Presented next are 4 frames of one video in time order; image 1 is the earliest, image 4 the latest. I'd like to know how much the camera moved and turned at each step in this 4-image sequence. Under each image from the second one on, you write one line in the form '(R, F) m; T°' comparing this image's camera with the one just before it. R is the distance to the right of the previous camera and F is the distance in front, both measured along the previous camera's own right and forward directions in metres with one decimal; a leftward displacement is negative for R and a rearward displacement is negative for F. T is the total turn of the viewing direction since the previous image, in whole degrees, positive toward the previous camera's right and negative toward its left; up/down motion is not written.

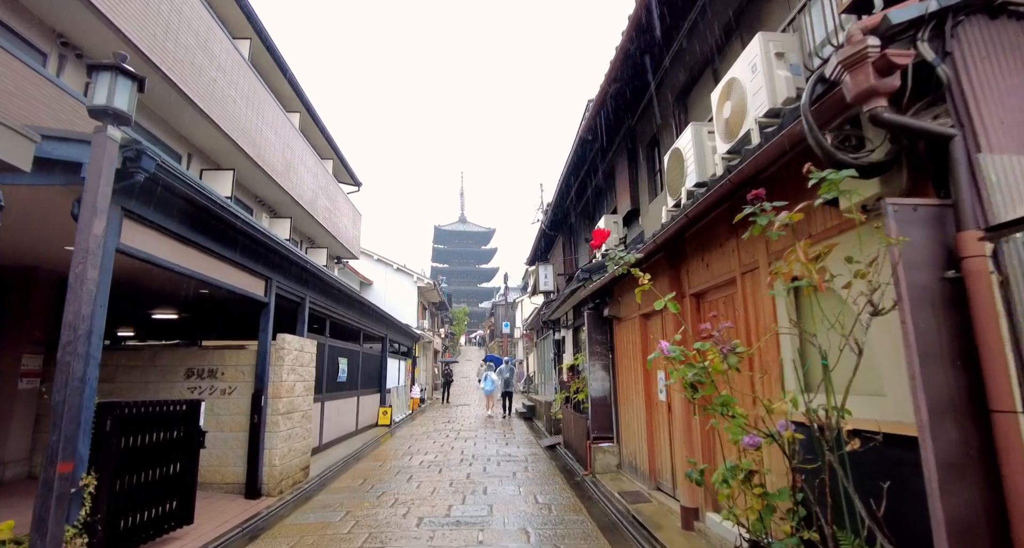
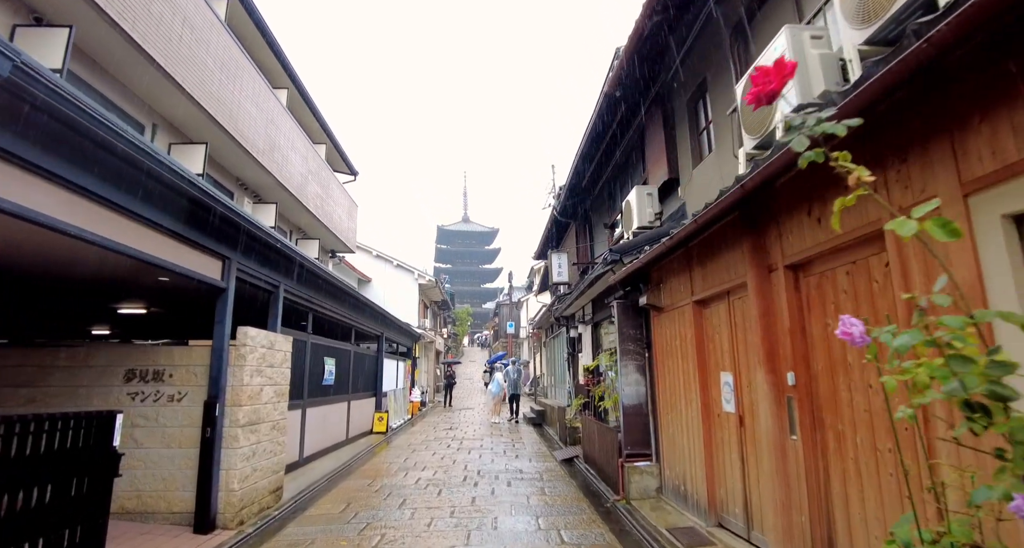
(-0.1, +1.3) m; 0°
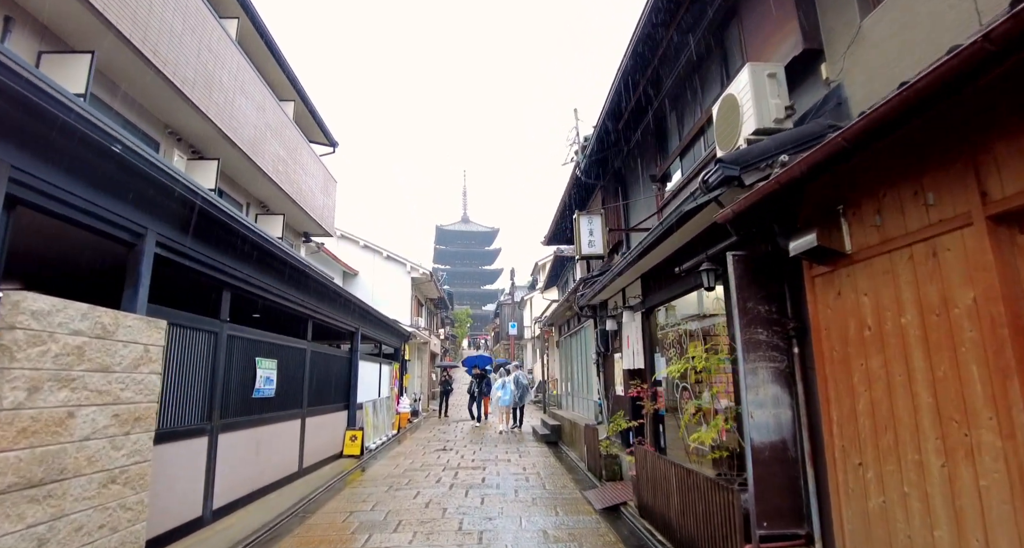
(-0.2, +2.9) m; 0°
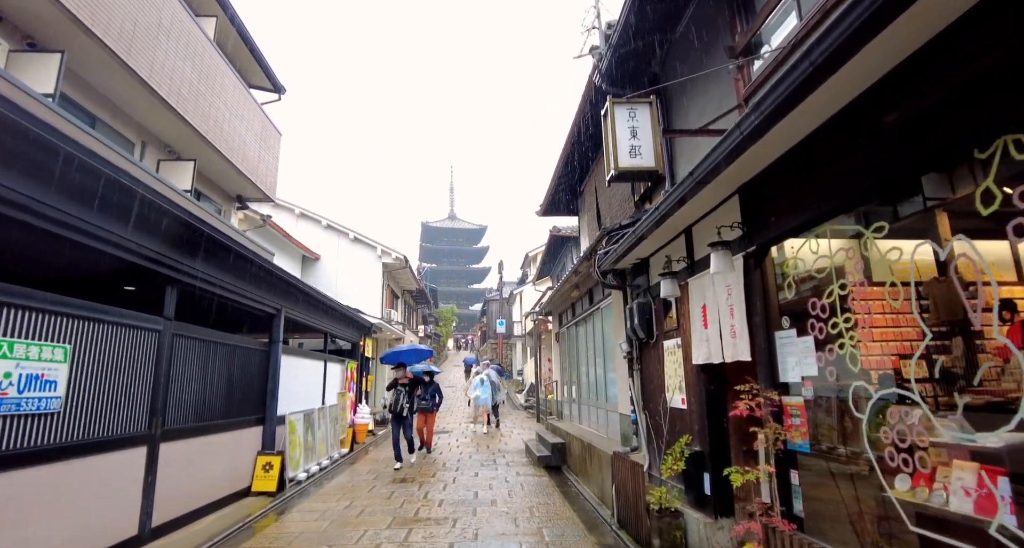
(0.0, +3.2) m; +1°
